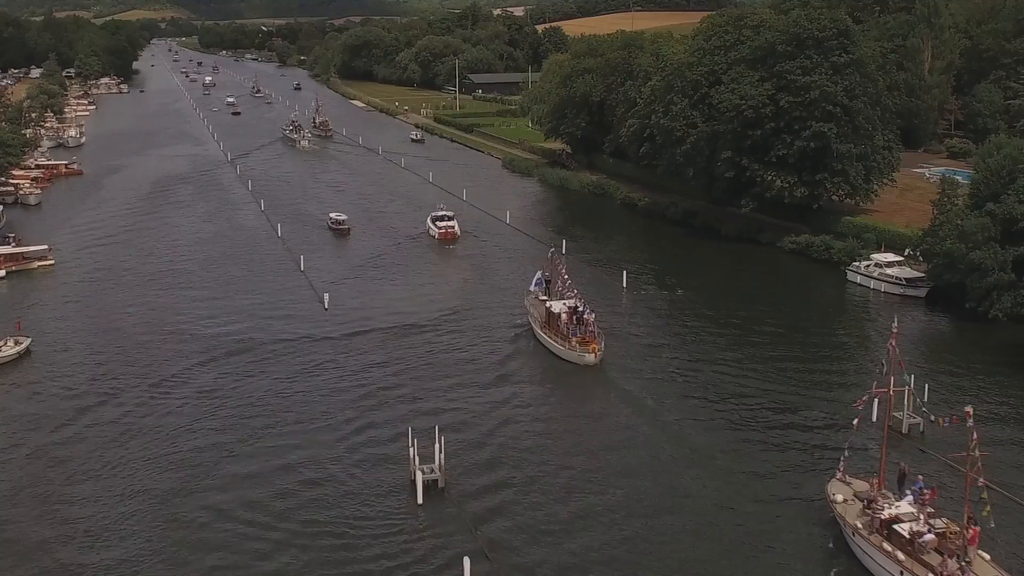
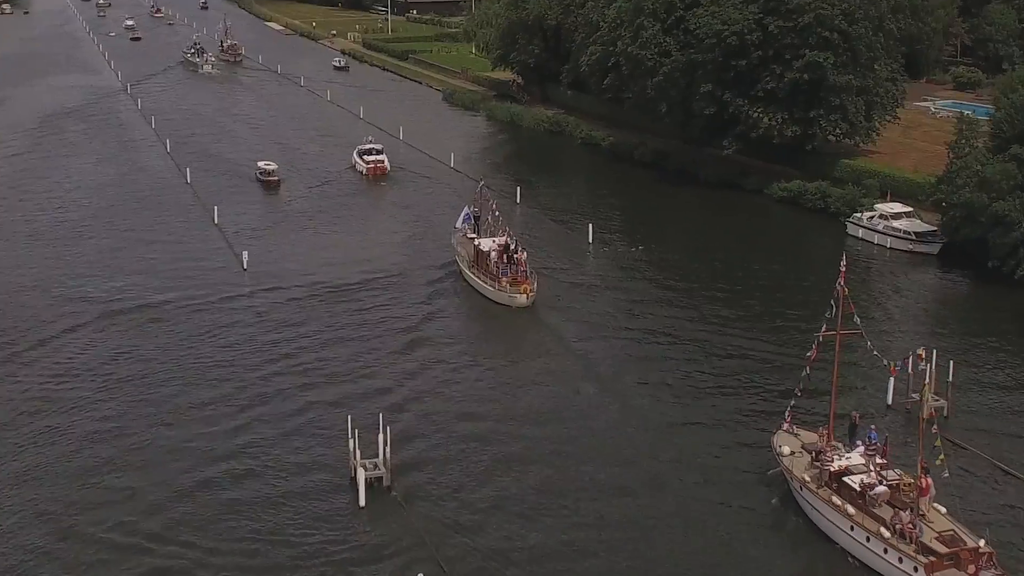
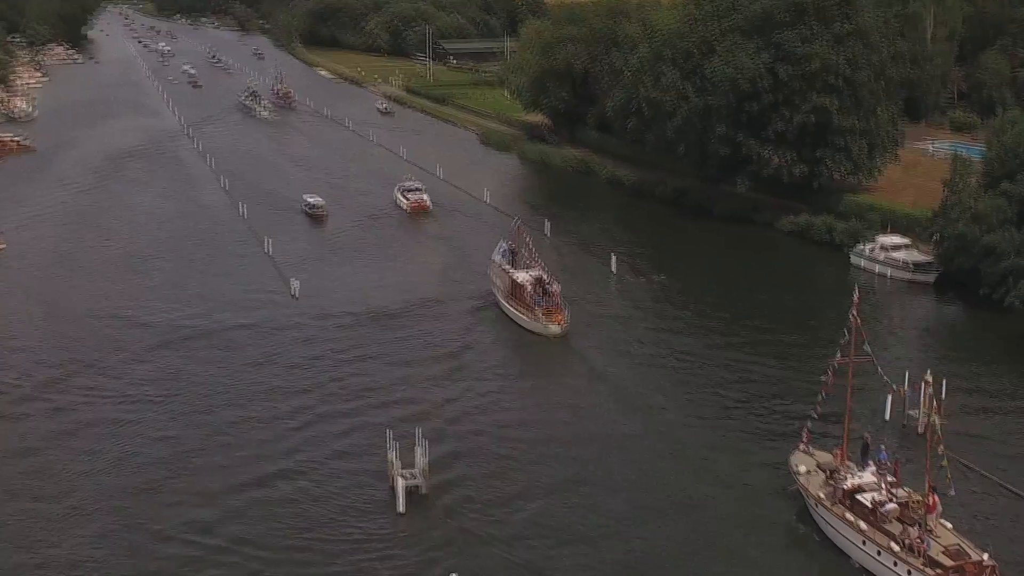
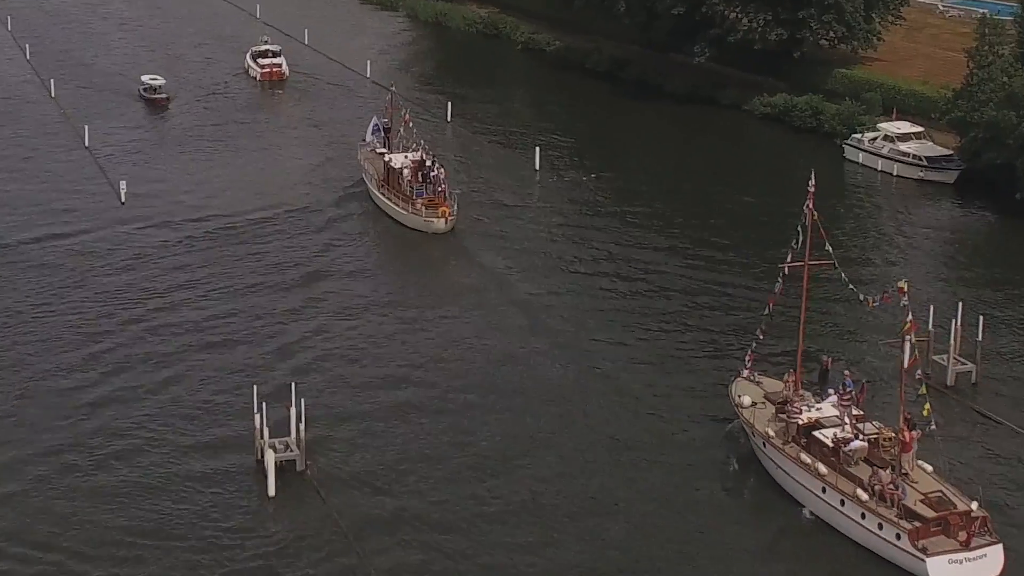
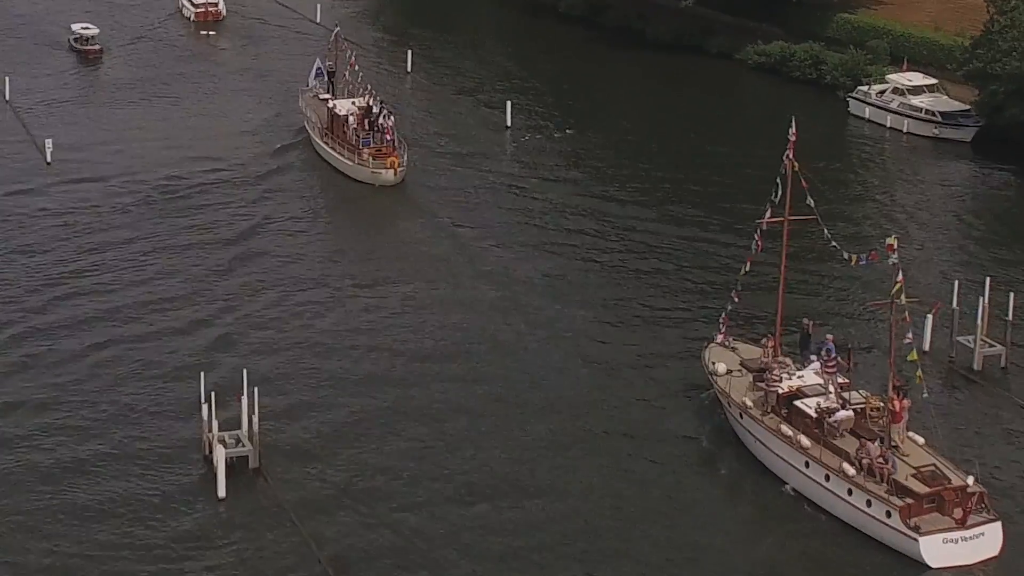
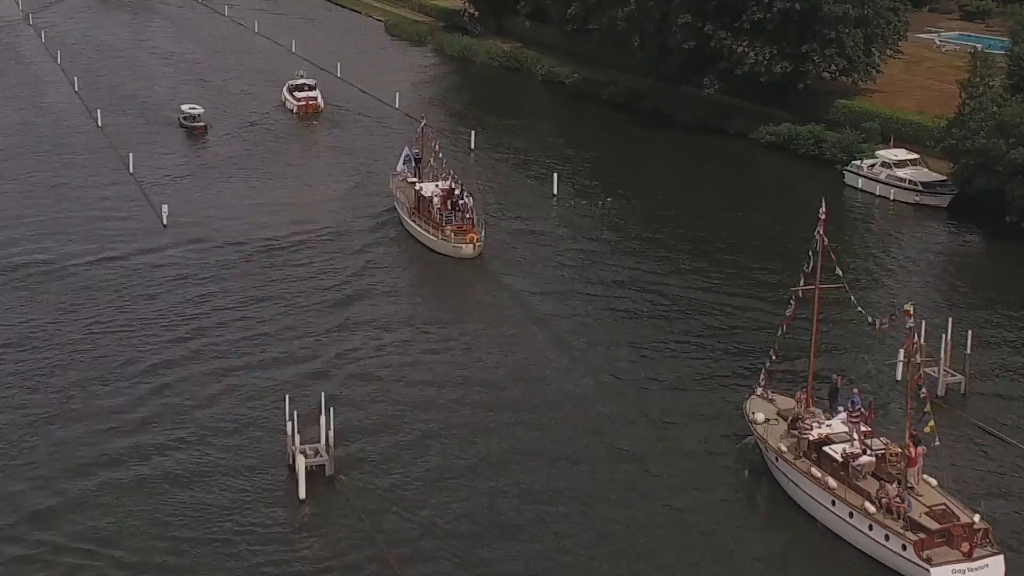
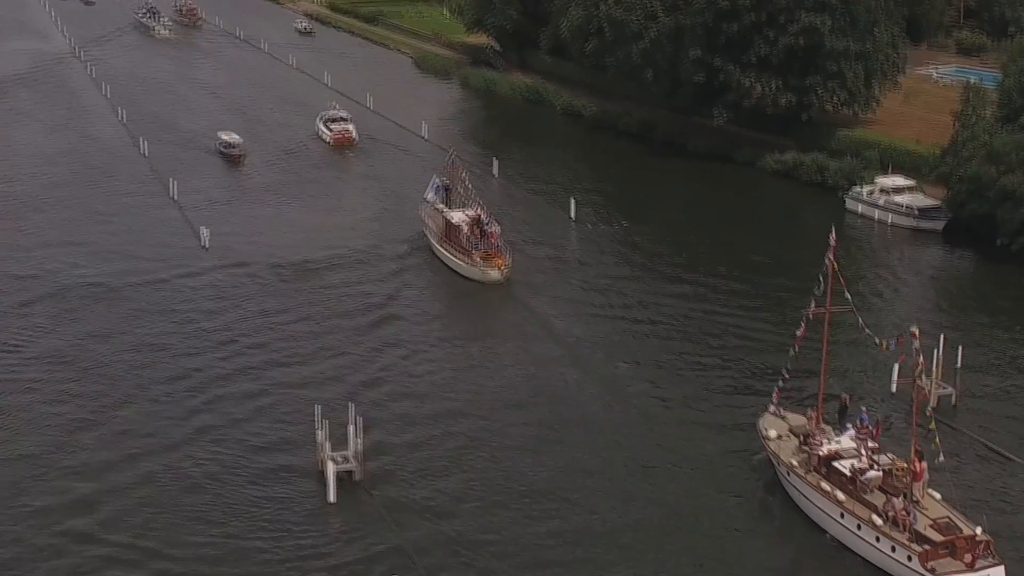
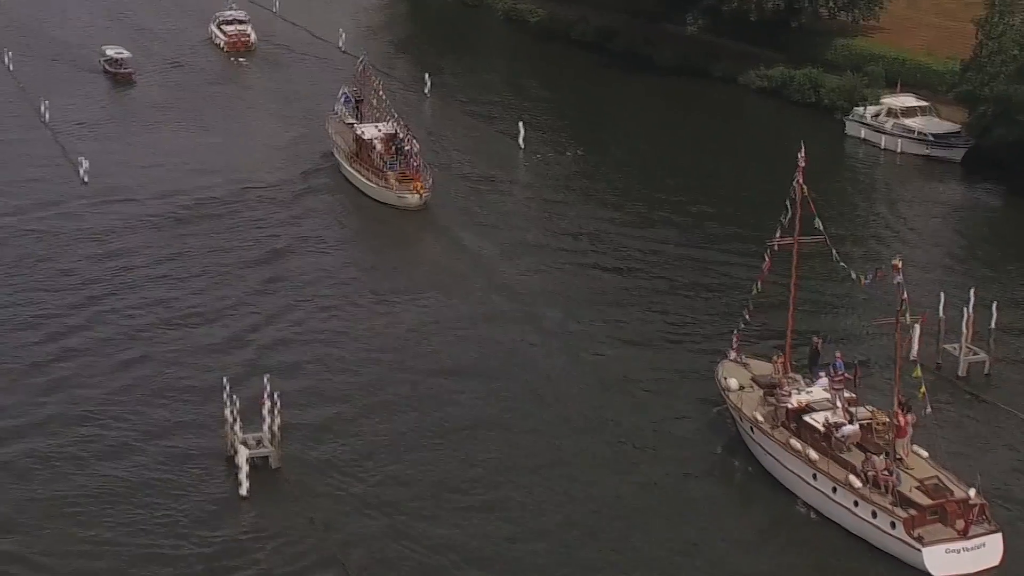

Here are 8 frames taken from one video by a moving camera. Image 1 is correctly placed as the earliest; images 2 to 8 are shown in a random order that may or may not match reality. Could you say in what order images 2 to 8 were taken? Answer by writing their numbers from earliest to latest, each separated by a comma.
3, 2, 7, 6, 4, 8, 5
